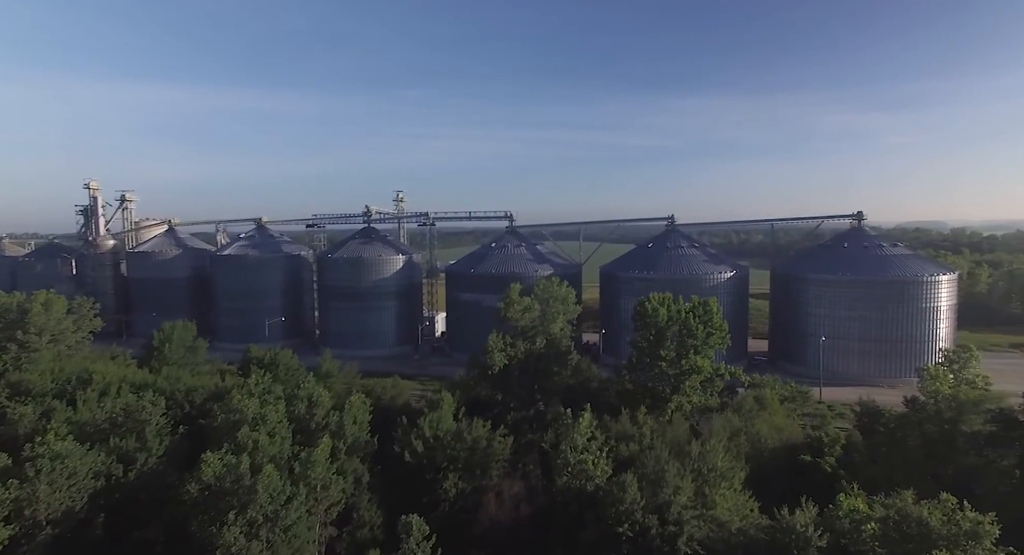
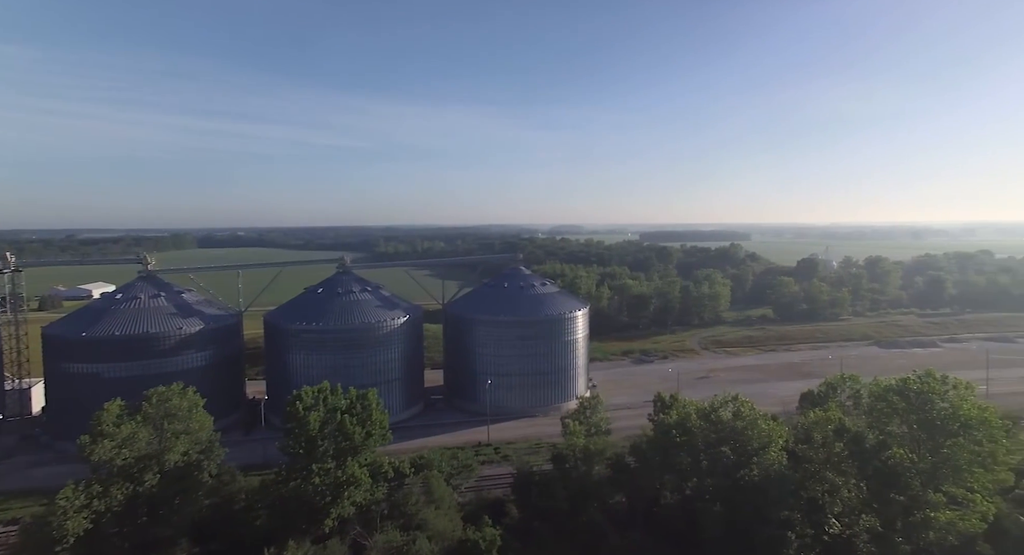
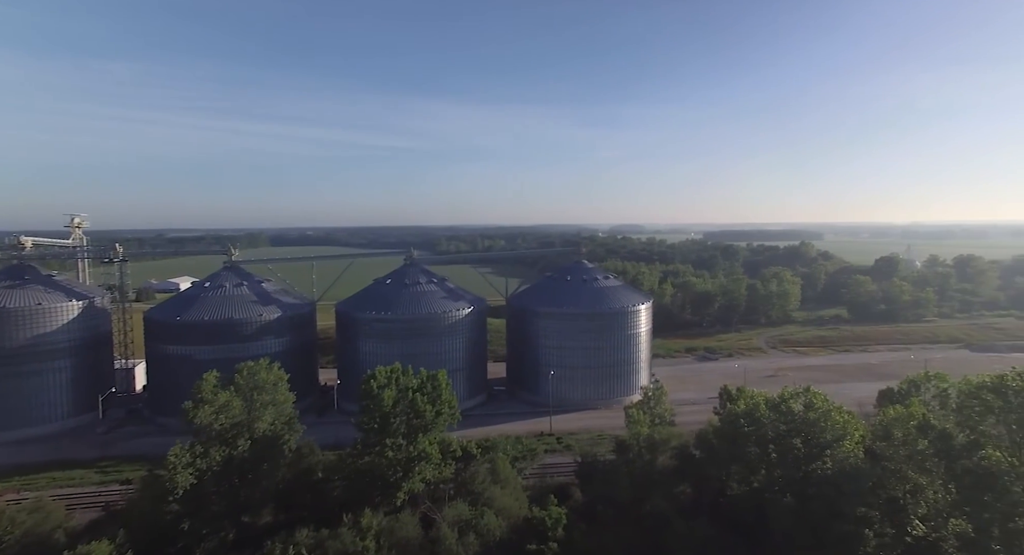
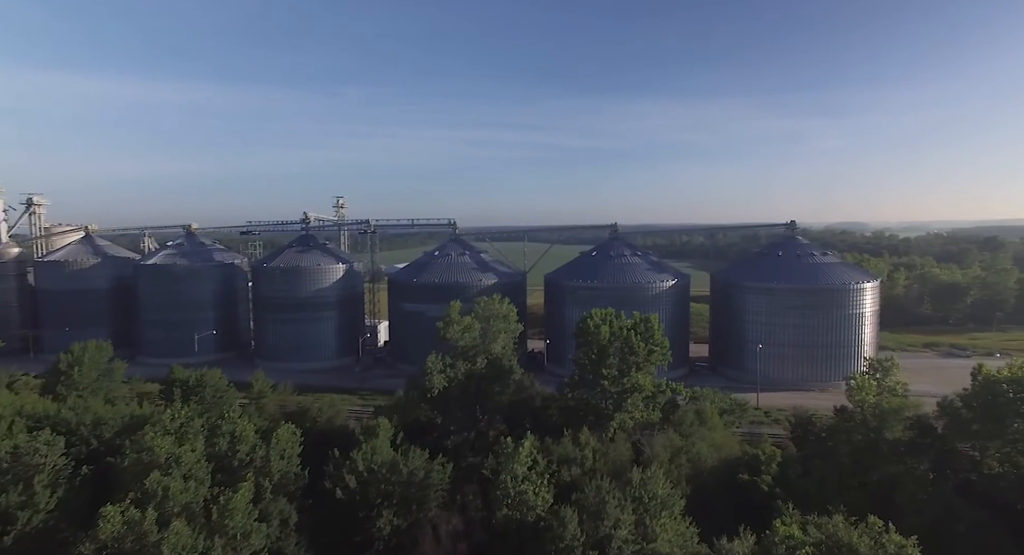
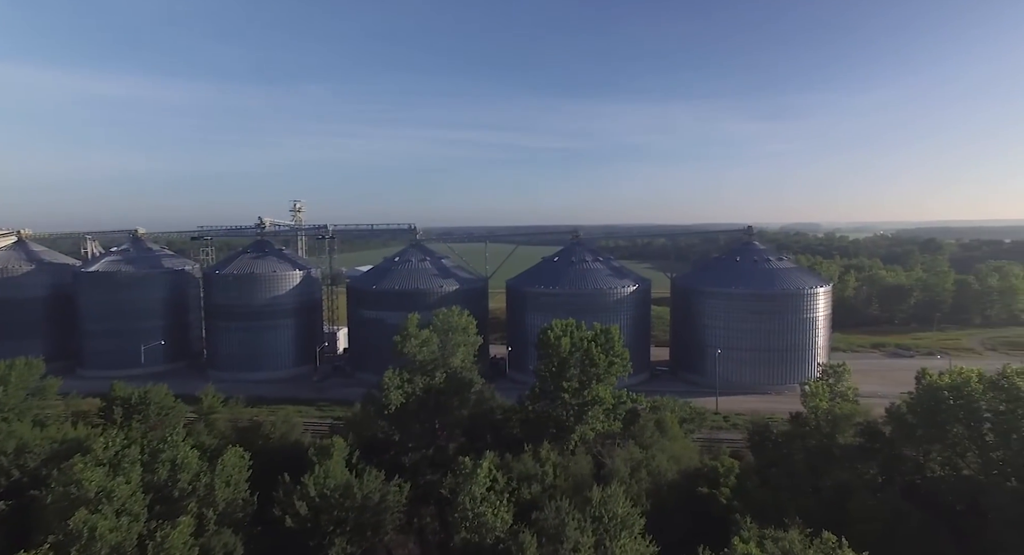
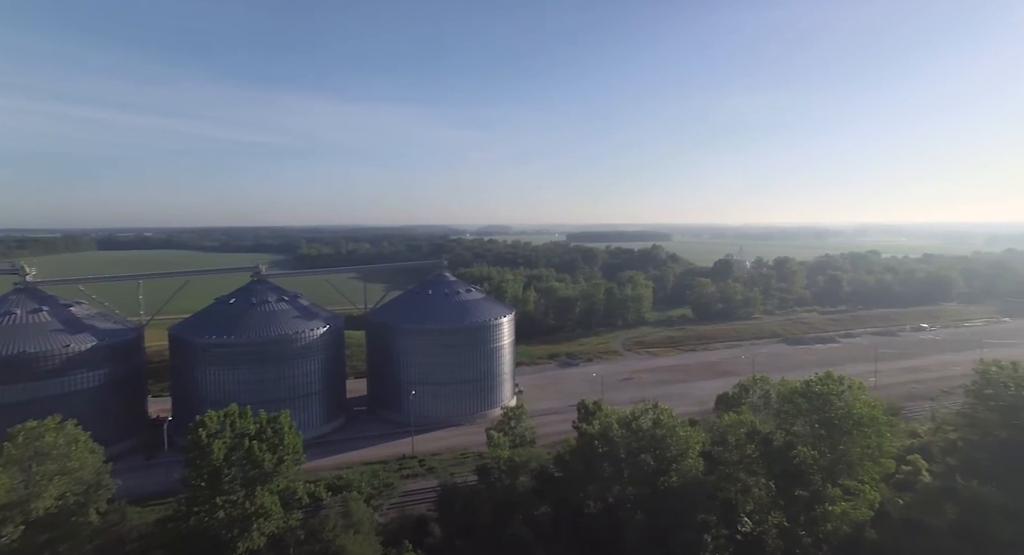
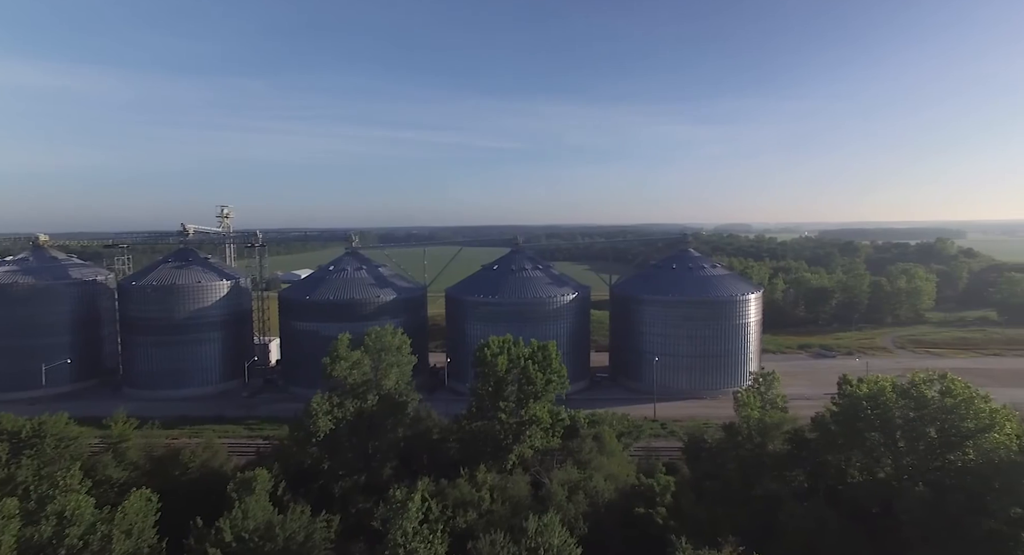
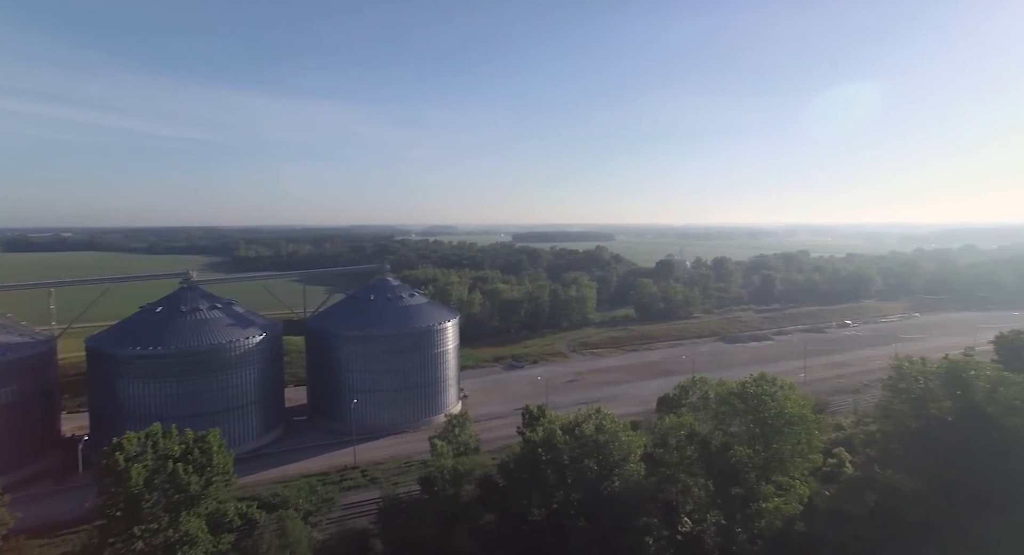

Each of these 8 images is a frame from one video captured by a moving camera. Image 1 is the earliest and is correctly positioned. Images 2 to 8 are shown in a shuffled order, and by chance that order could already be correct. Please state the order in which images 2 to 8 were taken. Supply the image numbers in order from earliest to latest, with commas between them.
4, 5, 7, 3, 2, 6, 8
